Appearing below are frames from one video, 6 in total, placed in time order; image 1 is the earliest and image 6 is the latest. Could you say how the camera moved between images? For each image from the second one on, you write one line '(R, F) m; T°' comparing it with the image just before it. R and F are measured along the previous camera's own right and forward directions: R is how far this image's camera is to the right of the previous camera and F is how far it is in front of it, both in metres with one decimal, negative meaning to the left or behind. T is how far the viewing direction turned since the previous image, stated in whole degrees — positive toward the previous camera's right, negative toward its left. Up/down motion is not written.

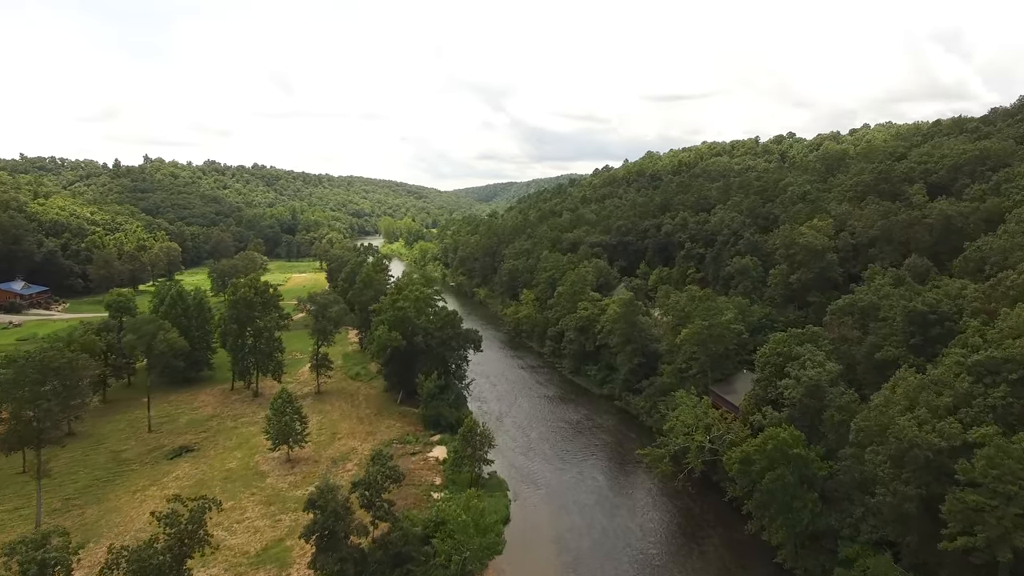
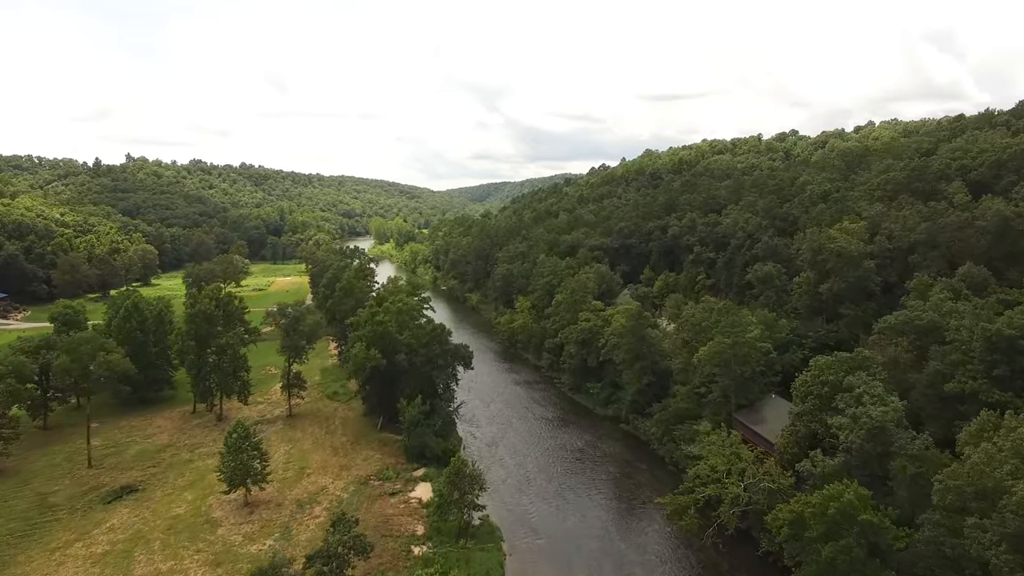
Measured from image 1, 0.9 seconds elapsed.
(0.0, +5.6) m; +1°
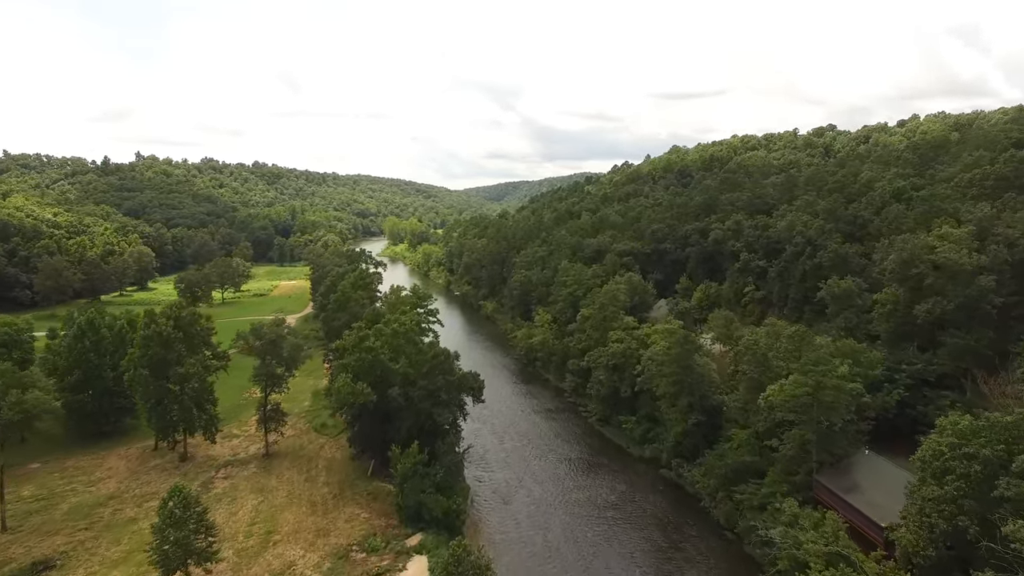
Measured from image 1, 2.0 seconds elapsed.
(-0.1, +8.1) m; -2°
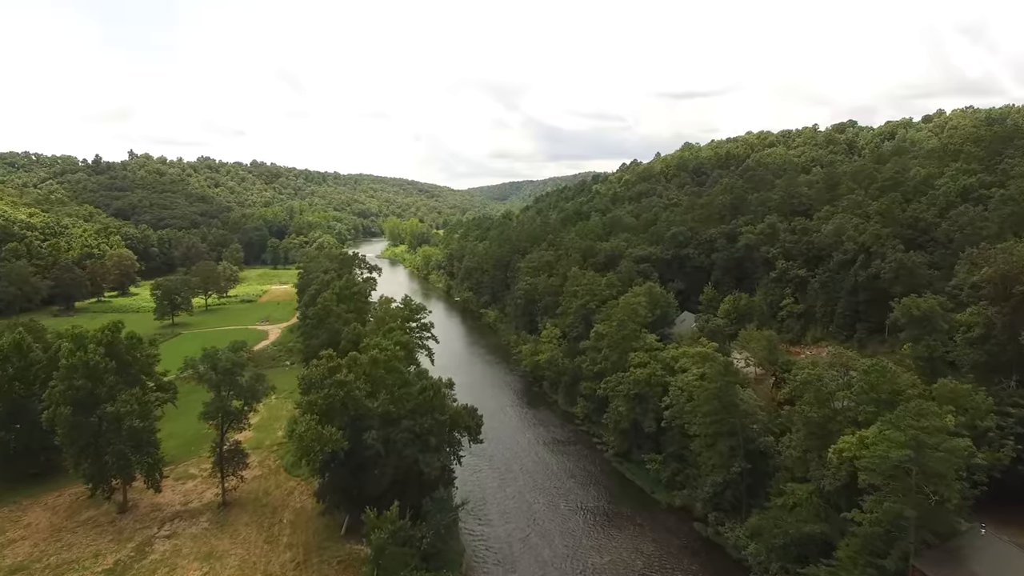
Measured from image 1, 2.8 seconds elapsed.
(0.0, +6.8) m; 0°
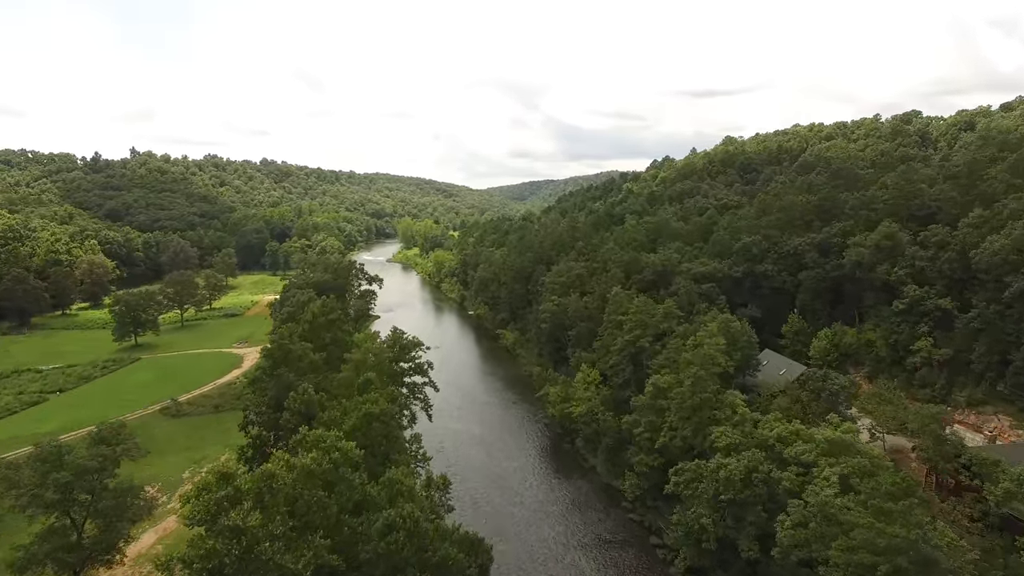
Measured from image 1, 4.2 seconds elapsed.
(-0.3, +13.3) m; -2°
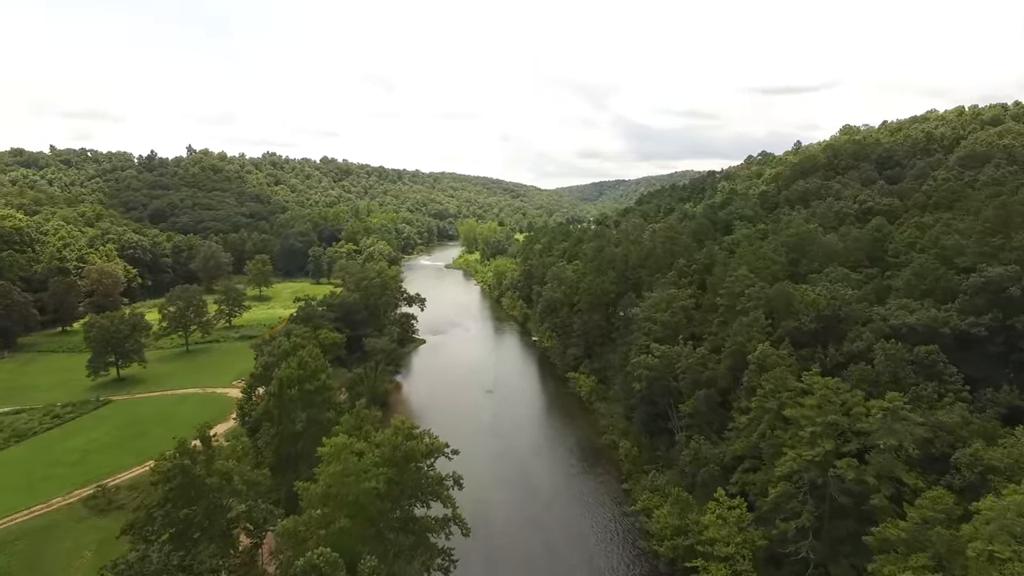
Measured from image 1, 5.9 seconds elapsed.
(-0.7, +17.3) m; -6°
